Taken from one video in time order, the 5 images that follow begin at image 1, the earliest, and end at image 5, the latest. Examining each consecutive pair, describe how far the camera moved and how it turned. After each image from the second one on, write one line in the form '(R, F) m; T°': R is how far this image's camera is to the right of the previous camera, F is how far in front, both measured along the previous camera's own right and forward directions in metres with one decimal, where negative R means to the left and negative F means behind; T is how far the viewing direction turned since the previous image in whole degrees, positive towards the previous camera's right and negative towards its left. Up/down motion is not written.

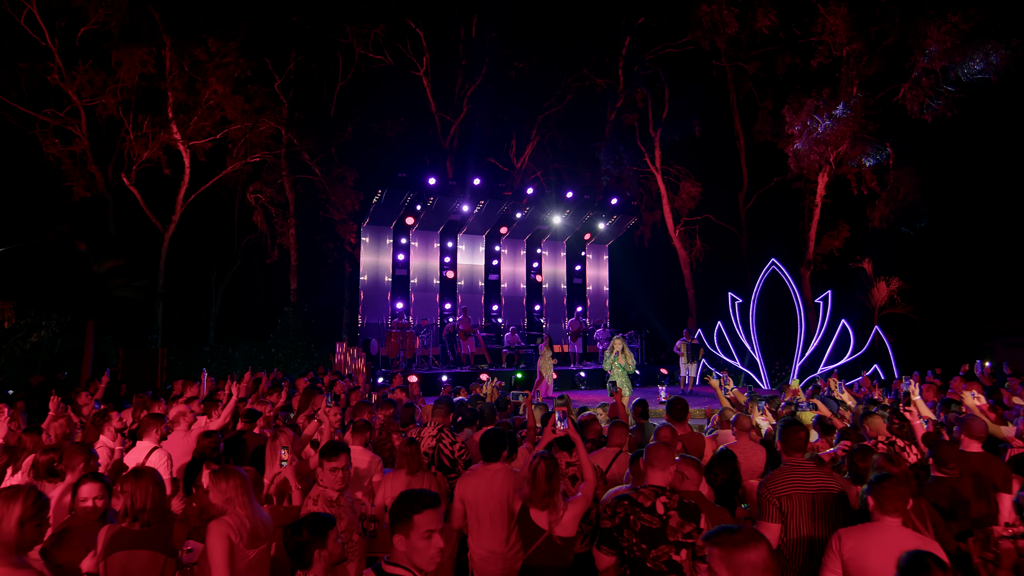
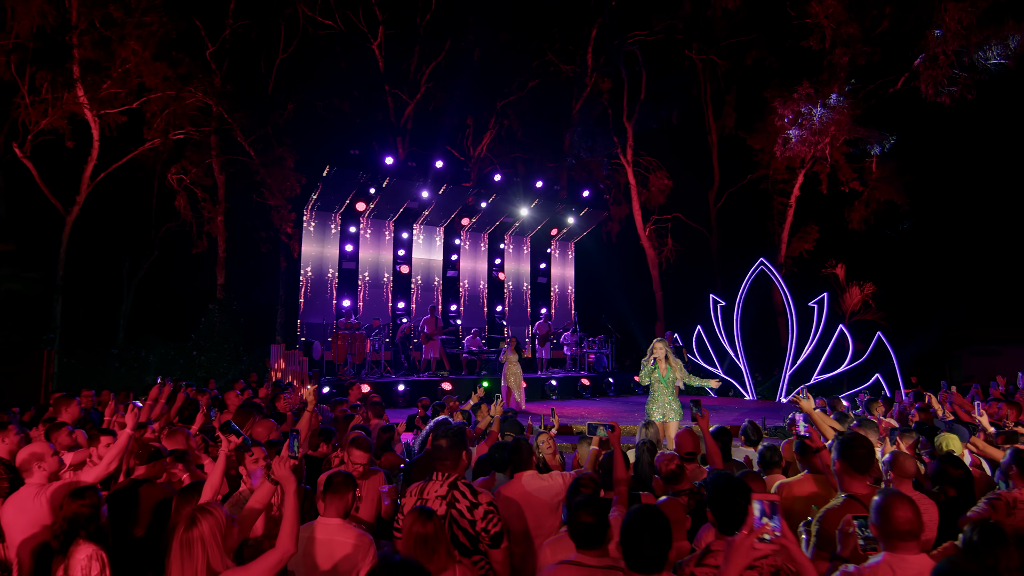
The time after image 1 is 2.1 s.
(-0.7, +1.9) m; +6°
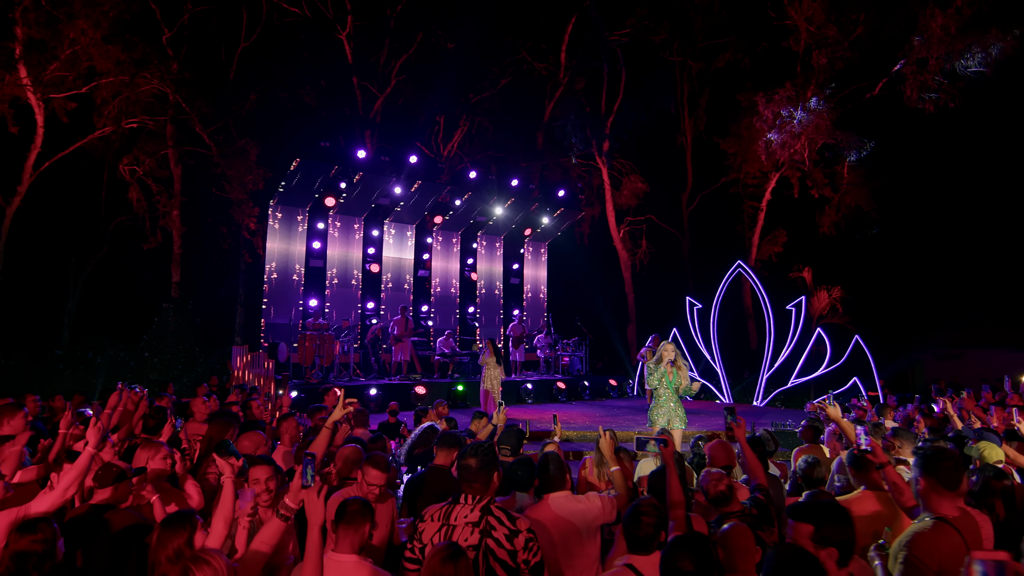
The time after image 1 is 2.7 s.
(-0.4, +0.5) m; +4°
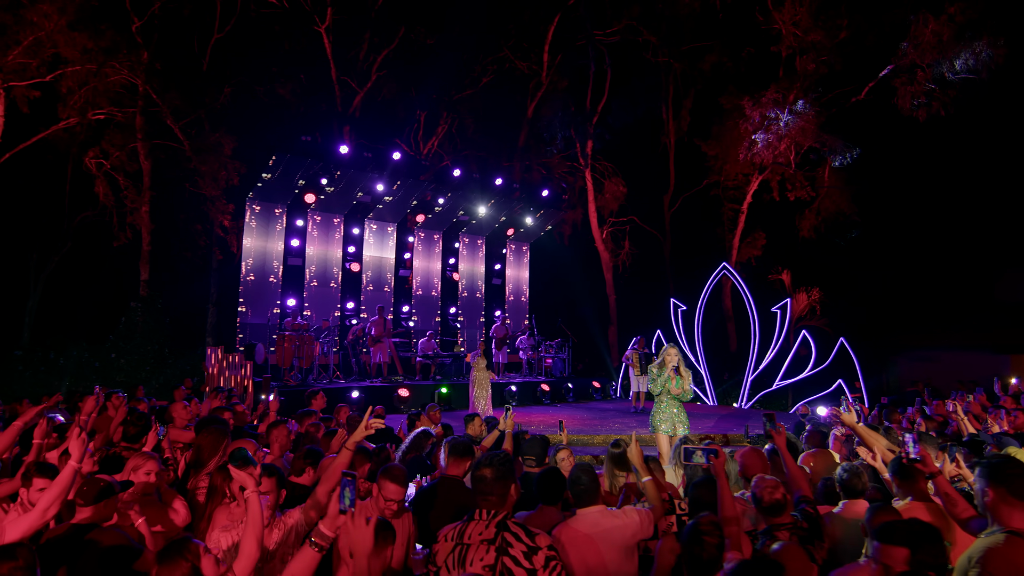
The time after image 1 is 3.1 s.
(-0.3, +0.3) m; +3°
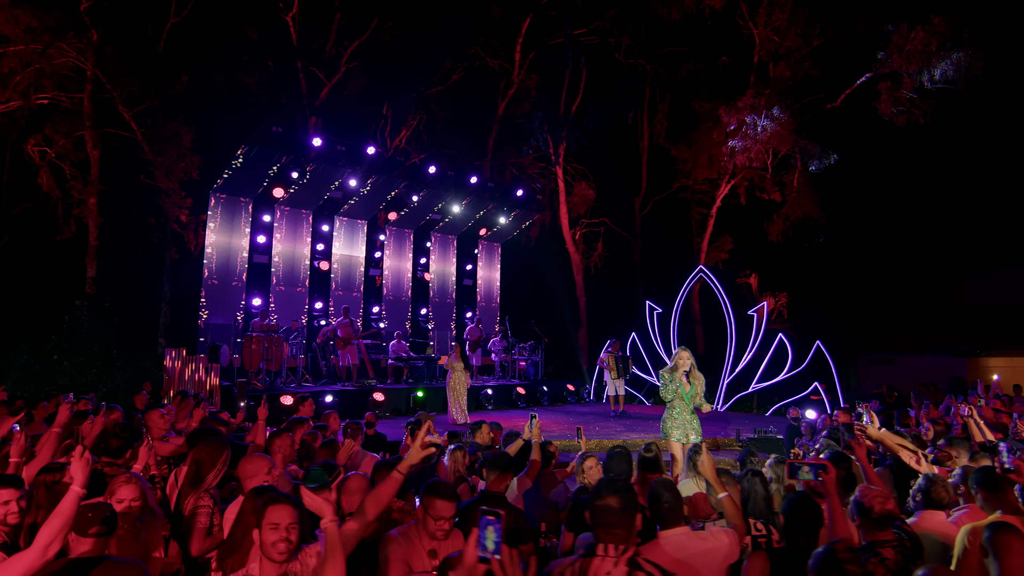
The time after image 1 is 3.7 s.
(-0.6, +0.4) m; +4°
